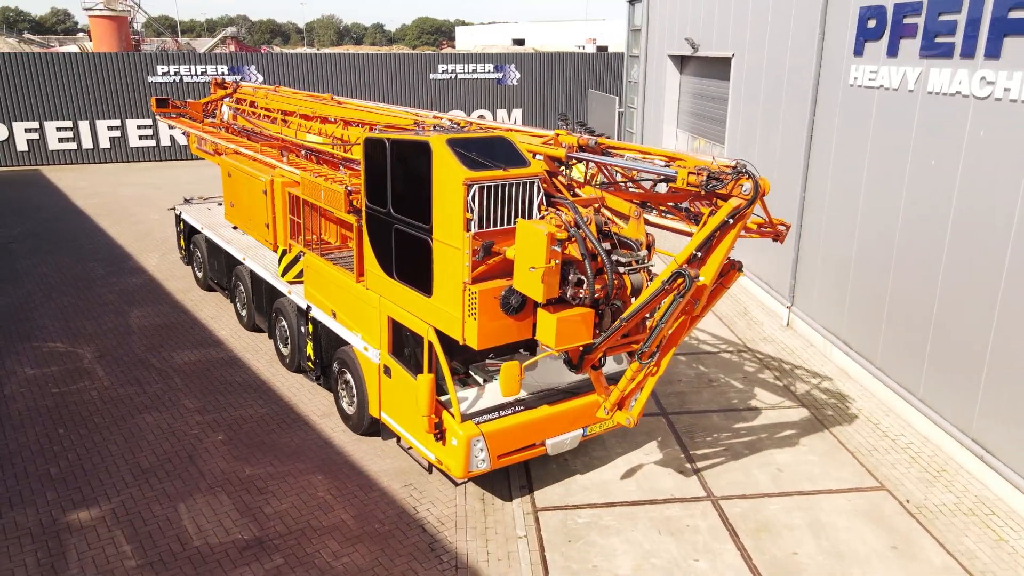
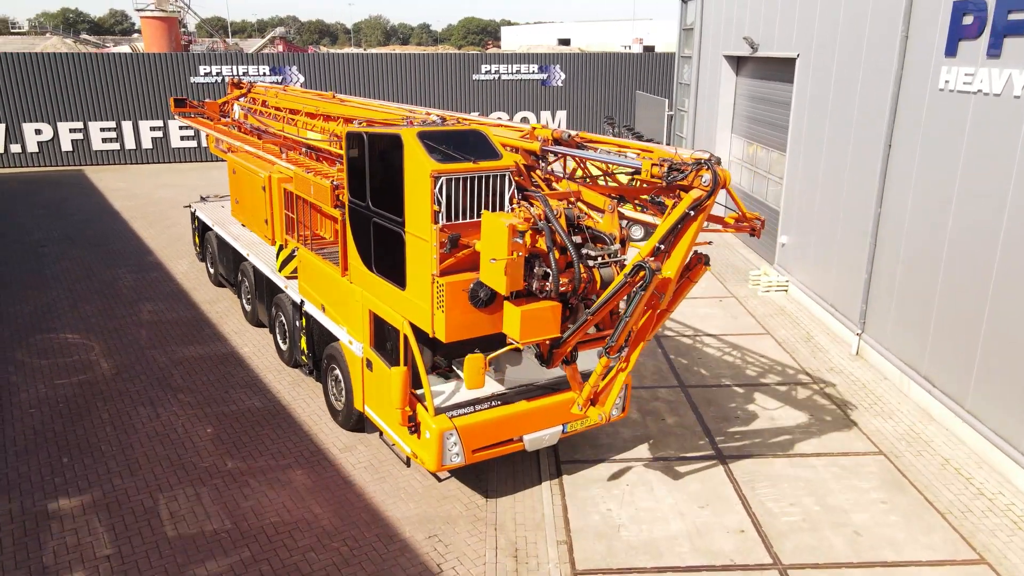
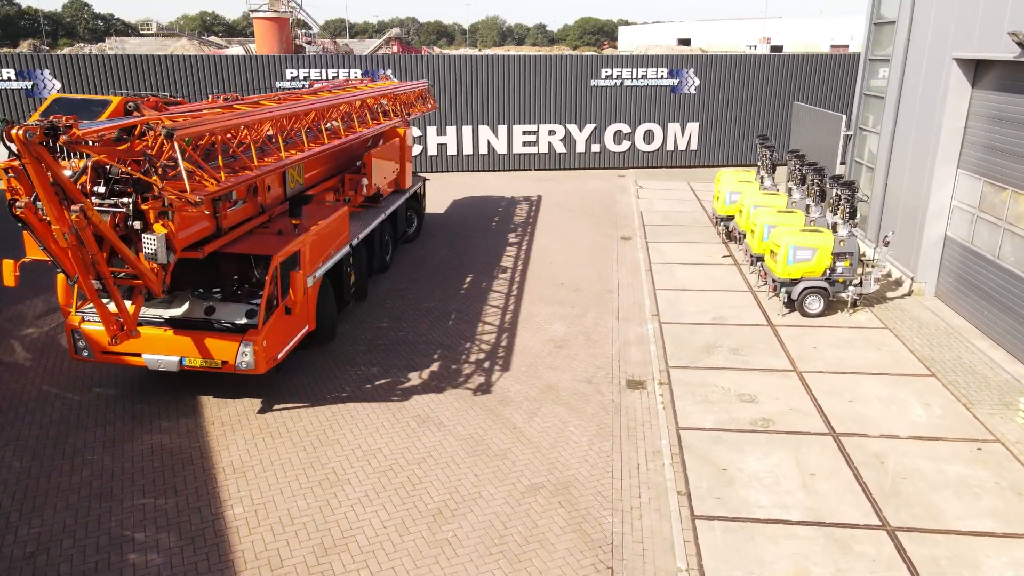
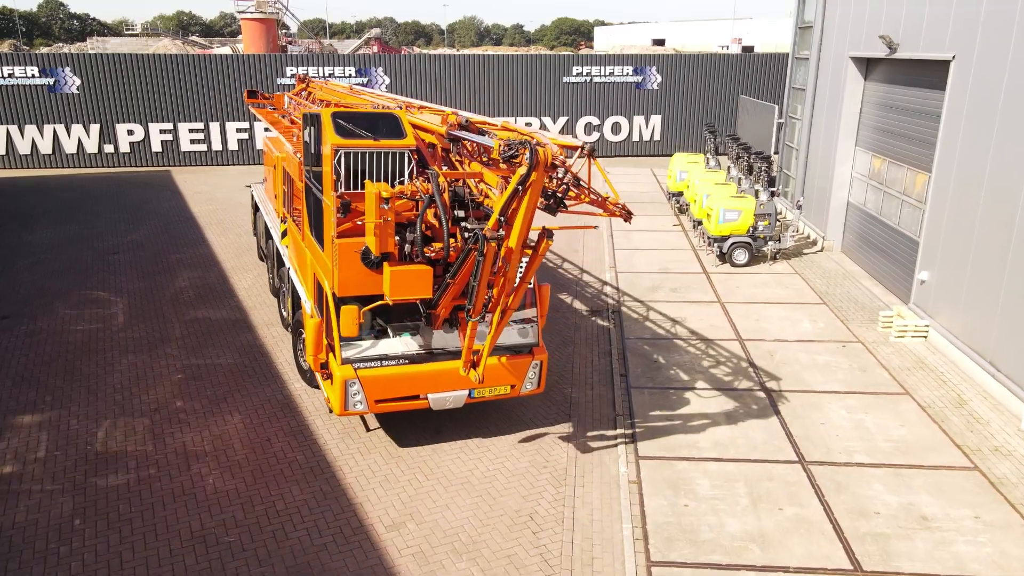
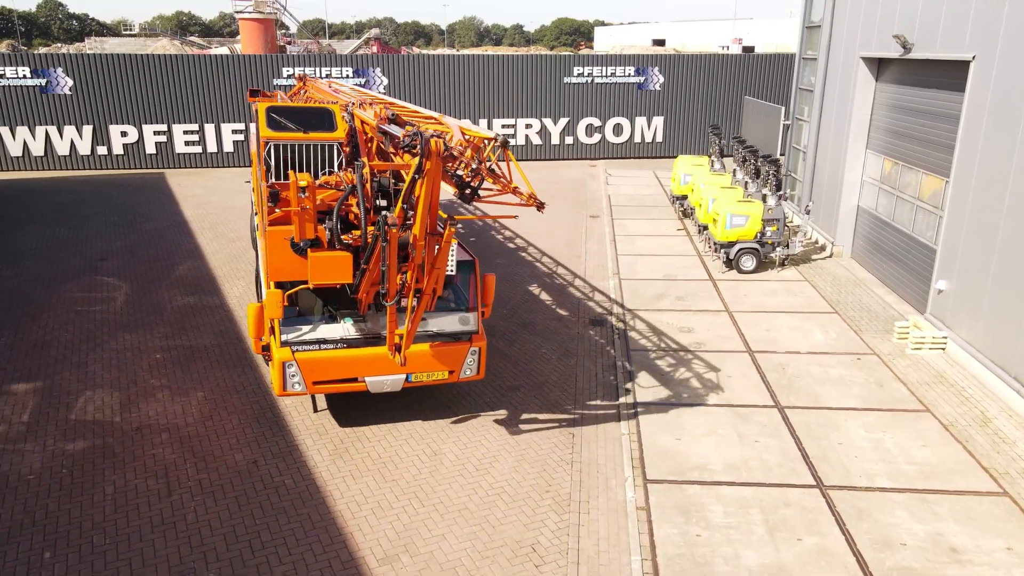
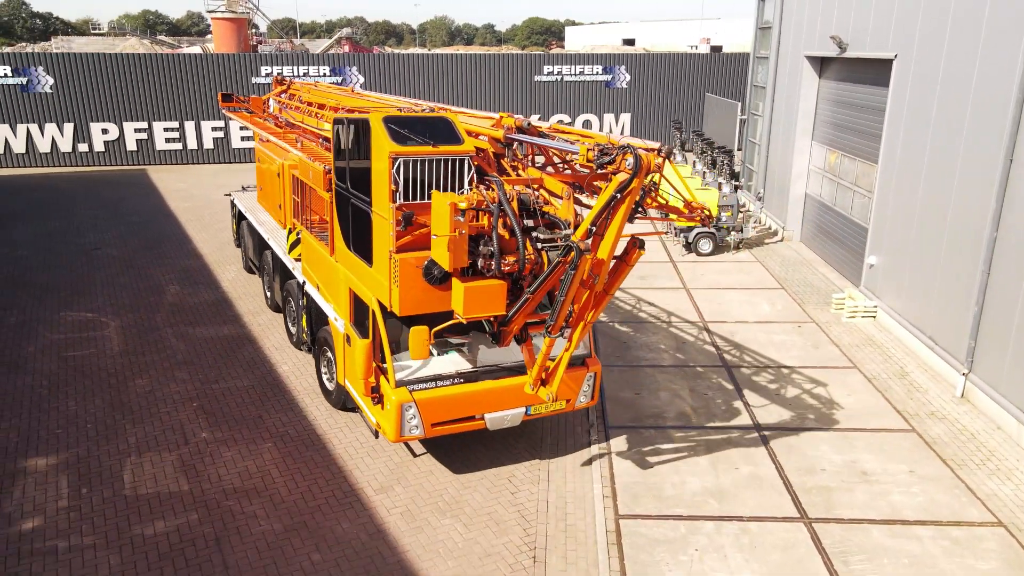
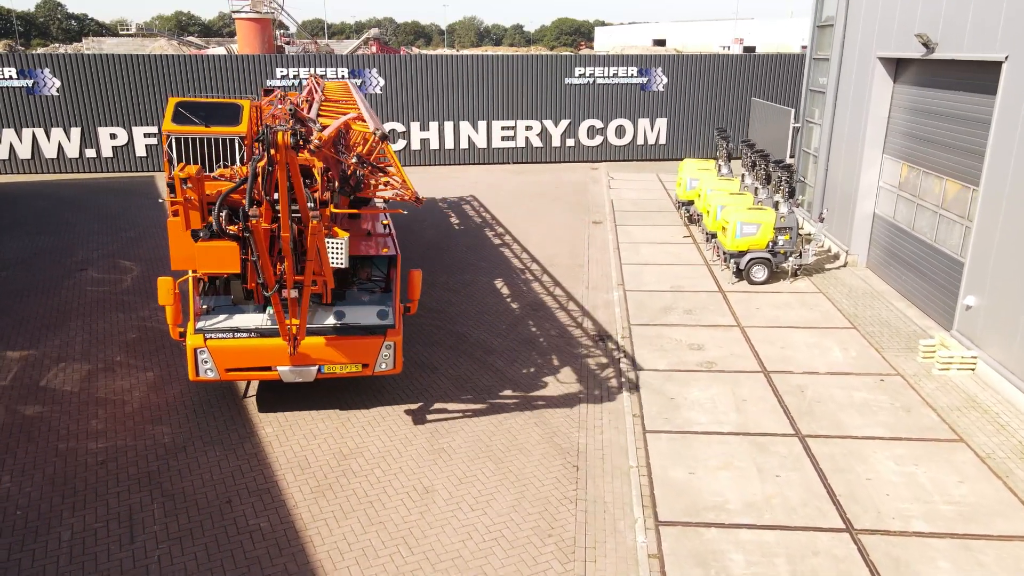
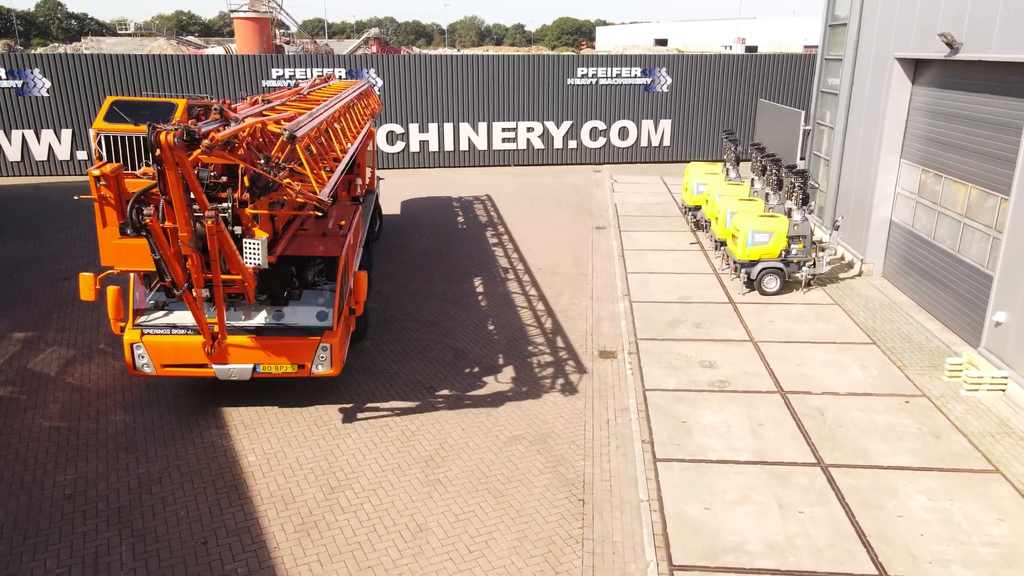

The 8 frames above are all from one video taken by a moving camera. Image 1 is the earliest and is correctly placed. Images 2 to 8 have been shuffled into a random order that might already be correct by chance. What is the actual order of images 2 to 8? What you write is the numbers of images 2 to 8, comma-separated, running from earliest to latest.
2, 6, 4, 5, 7, 8, 3
